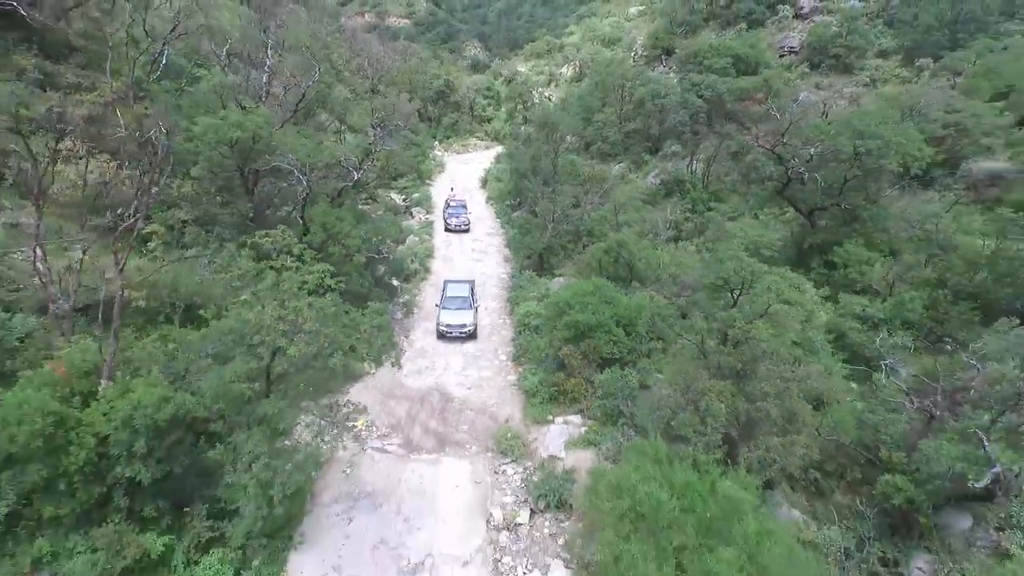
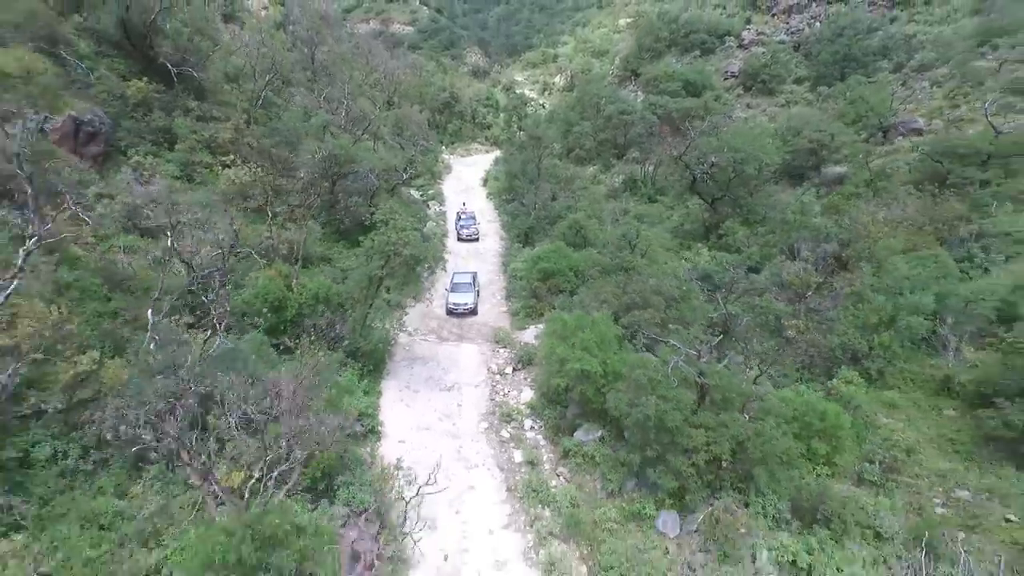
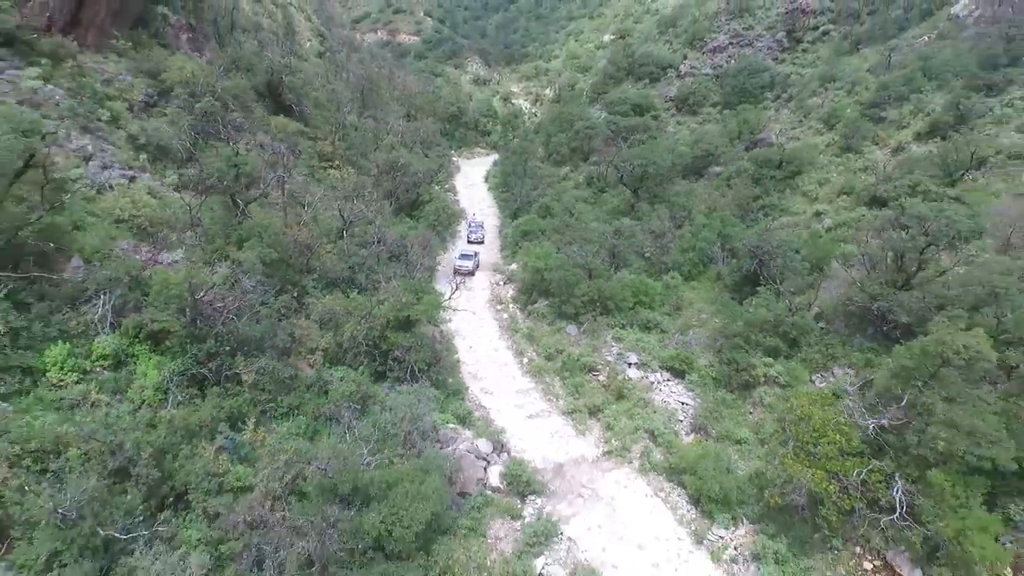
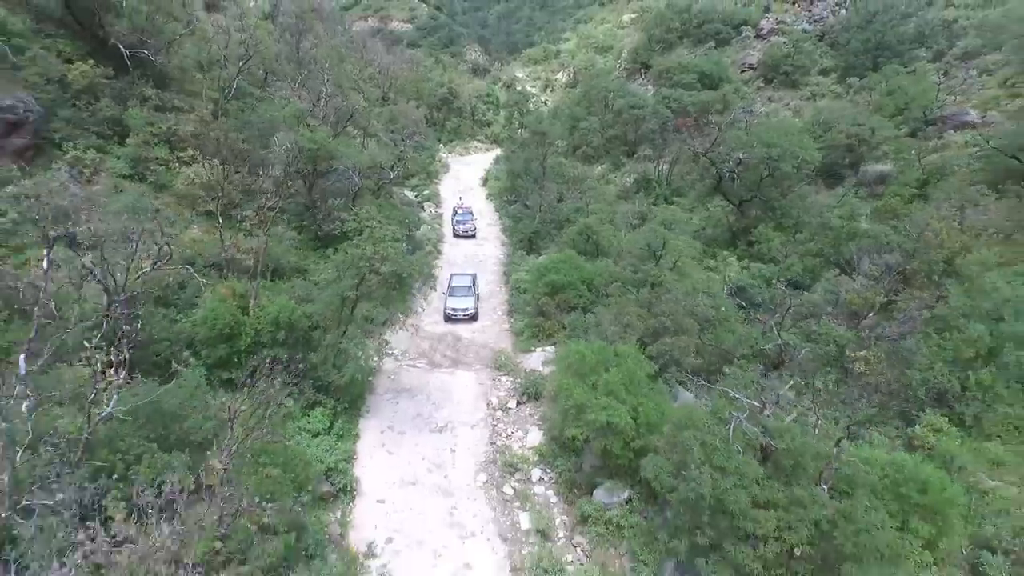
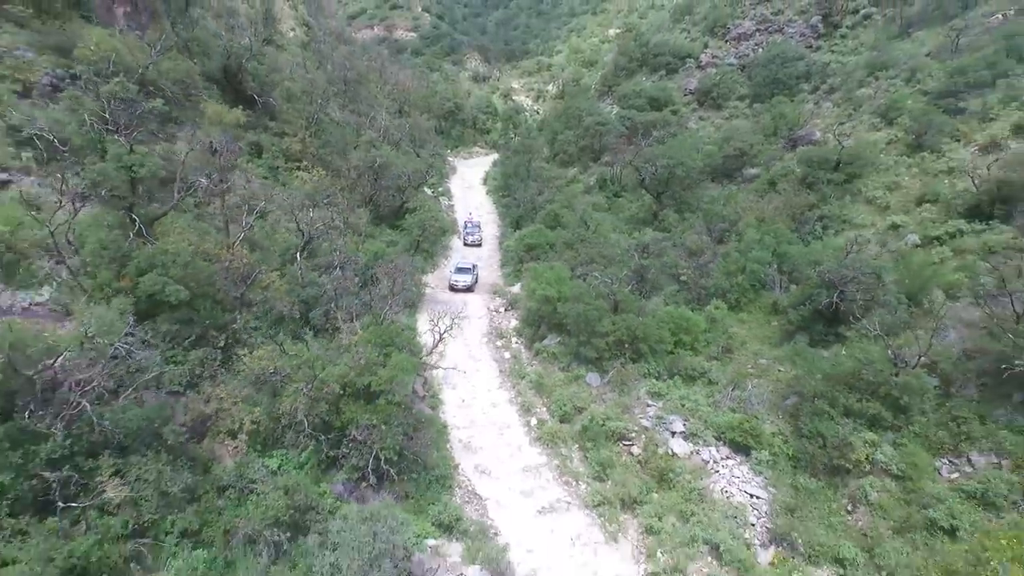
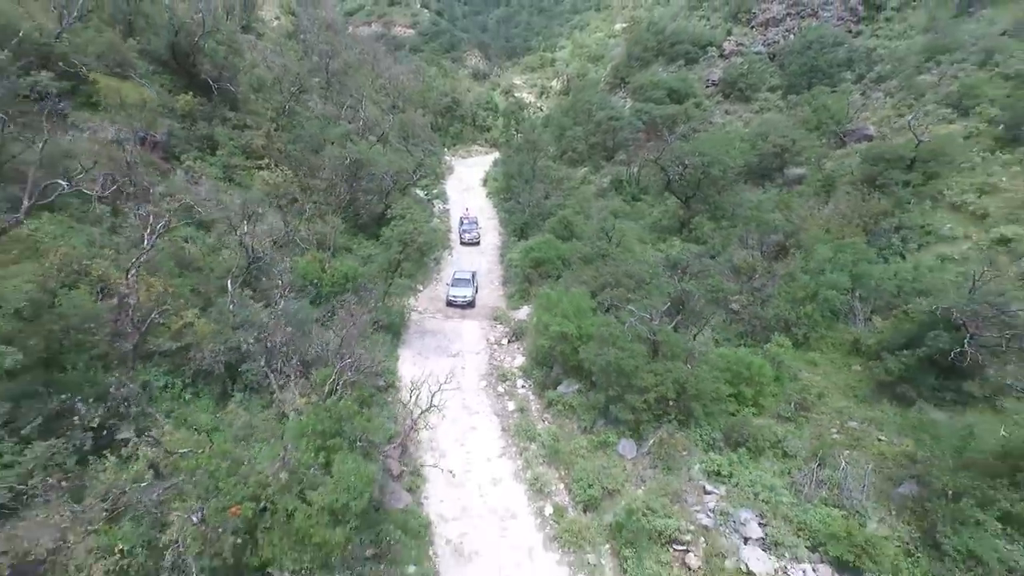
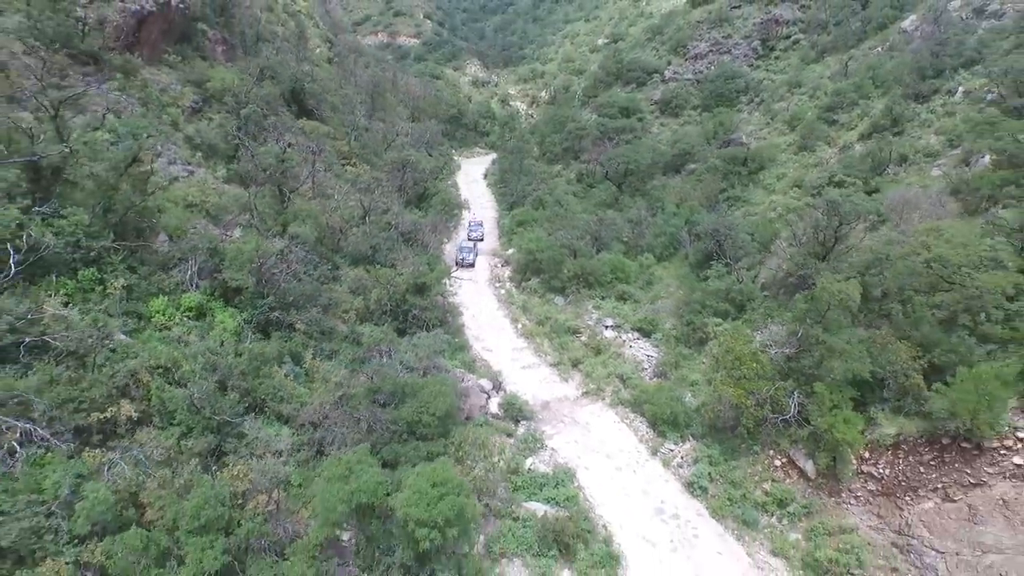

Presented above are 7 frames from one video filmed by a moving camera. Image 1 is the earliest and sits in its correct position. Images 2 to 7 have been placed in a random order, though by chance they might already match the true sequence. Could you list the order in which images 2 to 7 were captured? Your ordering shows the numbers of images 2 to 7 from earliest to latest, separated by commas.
4, 2, 6, 5, 3, 7
